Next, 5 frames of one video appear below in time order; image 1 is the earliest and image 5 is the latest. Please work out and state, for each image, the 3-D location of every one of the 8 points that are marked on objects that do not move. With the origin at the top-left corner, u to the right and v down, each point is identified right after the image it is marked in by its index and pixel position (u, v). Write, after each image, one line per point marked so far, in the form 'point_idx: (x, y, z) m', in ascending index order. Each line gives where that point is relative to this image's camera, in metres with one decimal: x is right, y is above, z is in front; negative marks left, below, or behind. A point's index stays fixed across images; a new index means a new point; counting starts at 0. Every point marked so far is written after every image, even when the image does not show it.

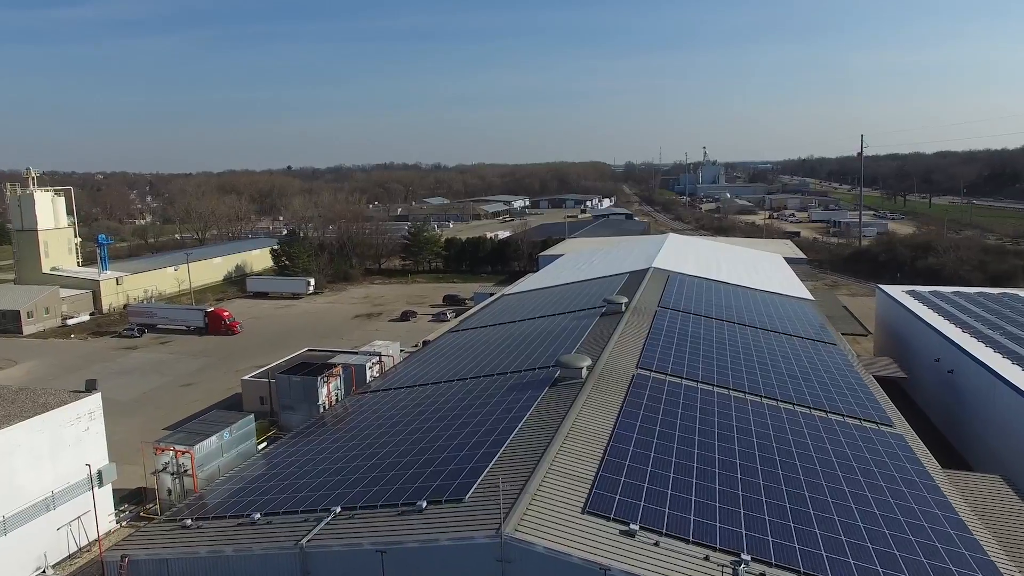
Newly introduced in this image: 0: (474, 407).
0: (-0.5, -1.4, +8.7) m
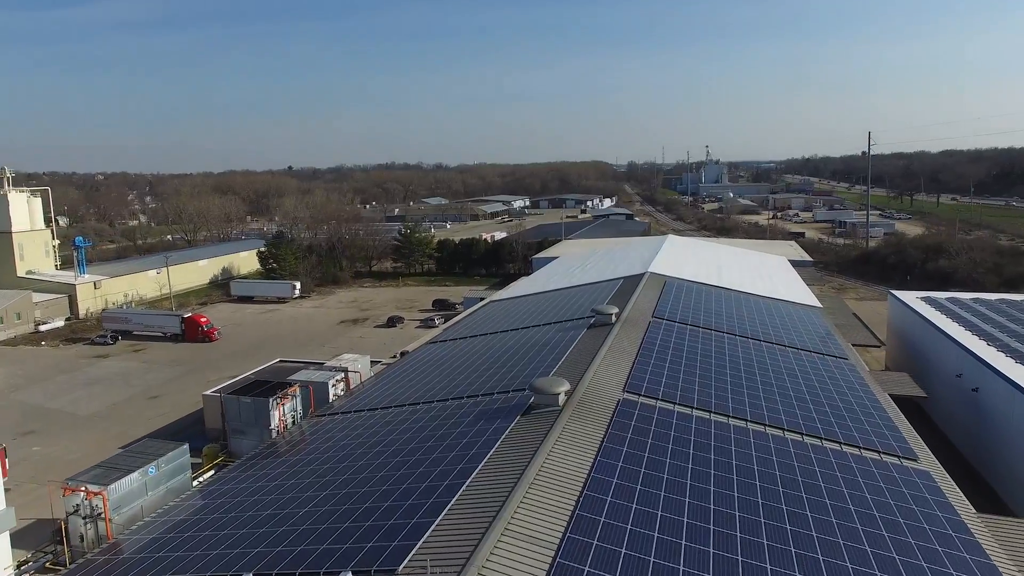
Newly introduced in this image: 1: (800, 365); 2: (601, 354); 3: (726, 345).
0: (-0.8, -1.5, +7.6) m
1: (+4.0, -1.1, +10.3) m
2: (+1.1, -0.8, +9.3) m
3: (+3.1, -0.8, +10.8) m
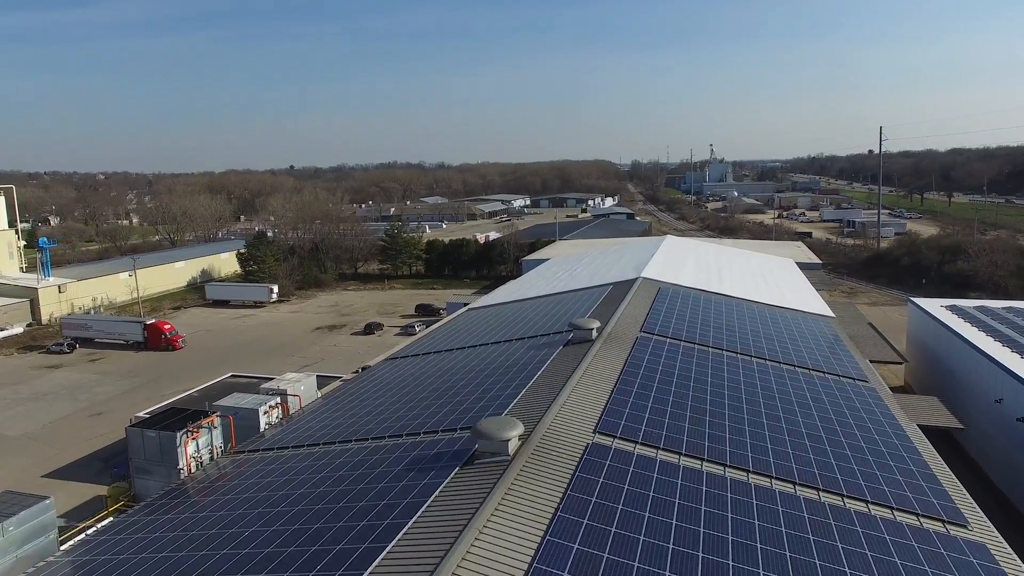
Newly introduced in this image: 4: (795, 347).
0: (-1.3, -1.7, +6.0) m
1: (+3.5, -1.2, +8.7) m
2: (+0.6, -1.0, +7.7) m
3: (+2.6, -1.0, +9.2) m
4: (+4.1, -0.9, +11.0) m
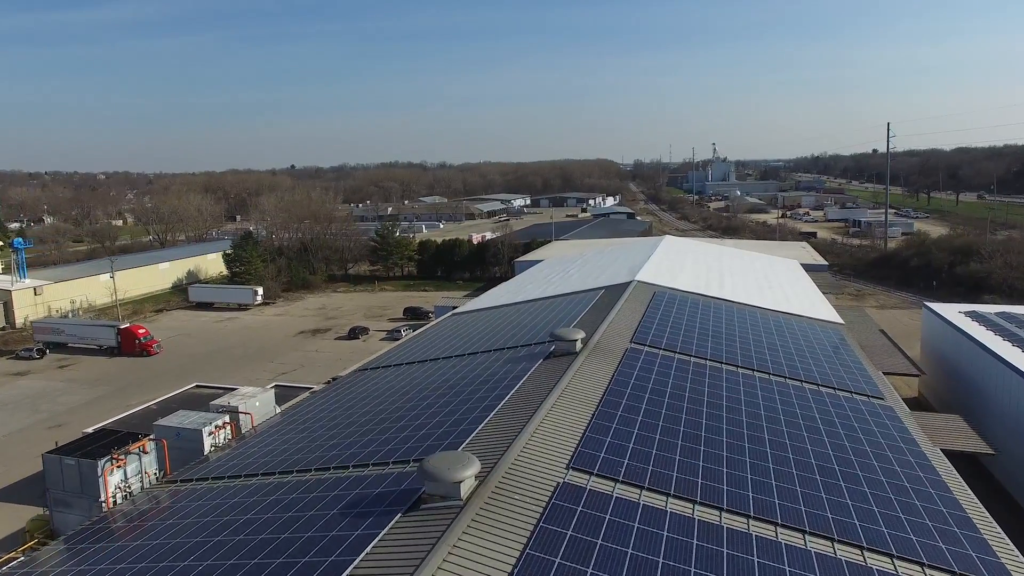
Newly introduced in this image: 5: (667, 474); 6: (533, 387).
0: (-1.6, -1.7, +5.1) m
1: (+3.2, -1.3, +7.7) m
2: (+0.3, -1.0, +6.8) m
3: (+2.3, -1.0, +8.2) m
4: (+3.9, -0.9, +10.0) m
5: (+1.2, -1.4, +5.7) m
6: (+0.2, -1.0, +7.4) m
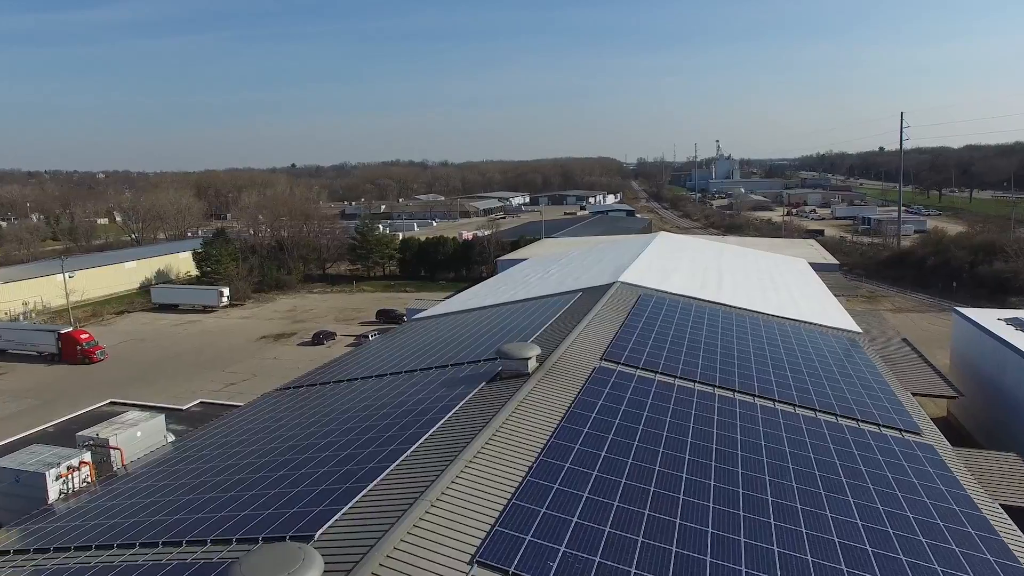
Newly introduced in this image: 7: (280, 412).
0: (-2.2, -1.8, +3.3) m
1: (+2.6, -1.3, +5.9) m
2: (-0.3, -1.1, +5.0) m
3: (+1.7, -1.1, +6.4) m
4: (+3.3, -1.0, +8.1) m
5: (+0.6, -1.4, +3.9) m
6: (-0.4, -1.0, +5.6) m
7: (-2.4, -1.3, +8.0) m
